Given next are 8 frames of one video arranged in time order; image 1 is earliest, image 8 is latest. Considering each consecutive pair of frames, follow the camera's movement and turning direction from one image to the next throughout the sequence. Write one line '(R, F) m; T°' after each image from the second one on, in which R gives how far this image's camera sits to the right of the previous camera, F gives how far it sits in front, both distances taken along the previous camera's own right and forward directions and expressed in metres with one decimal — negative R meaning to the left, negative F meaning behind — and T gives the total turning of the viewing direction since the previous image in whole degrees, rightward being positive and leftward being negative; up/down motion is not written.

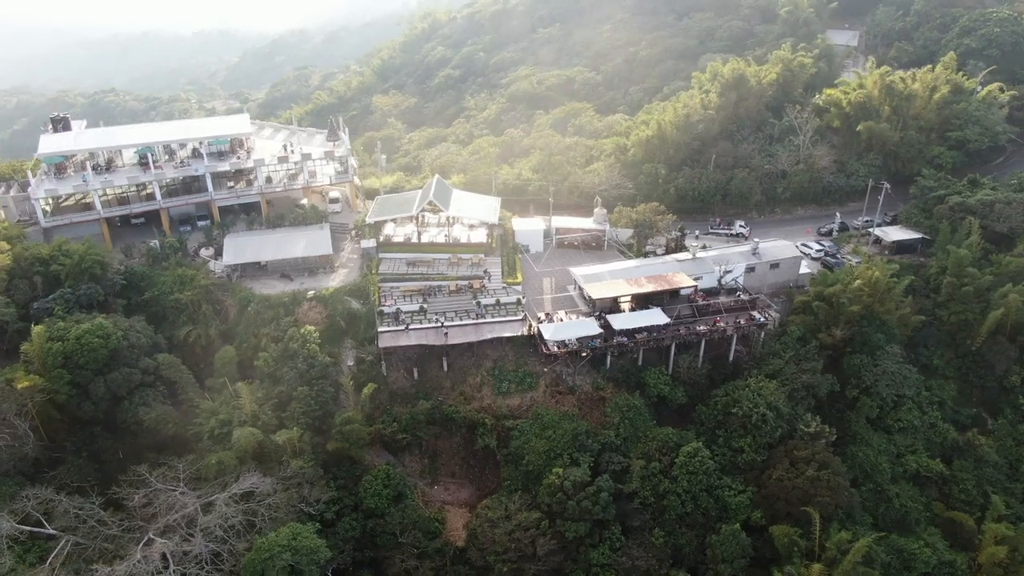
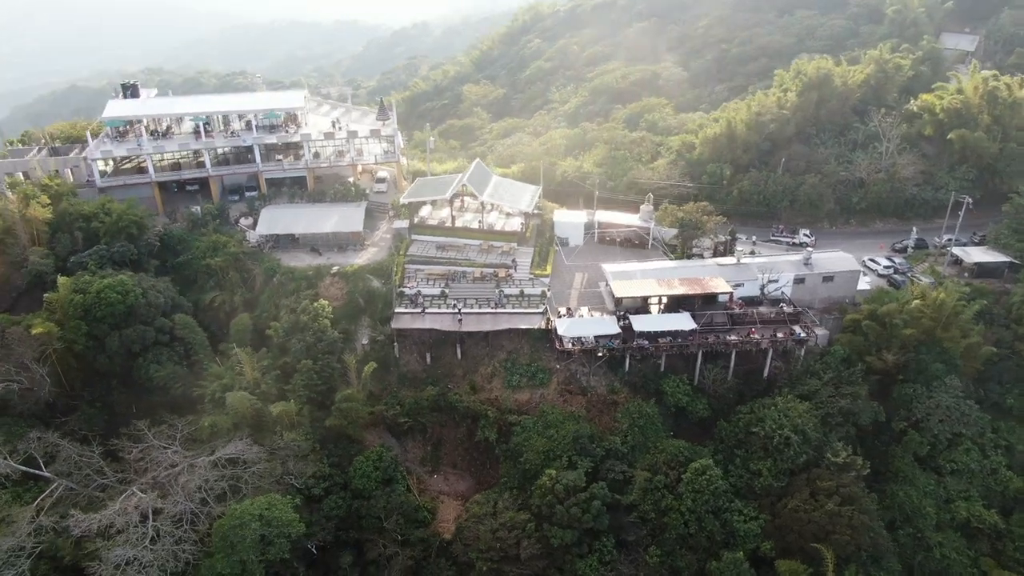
(+4.3, +1.8) m; -8°
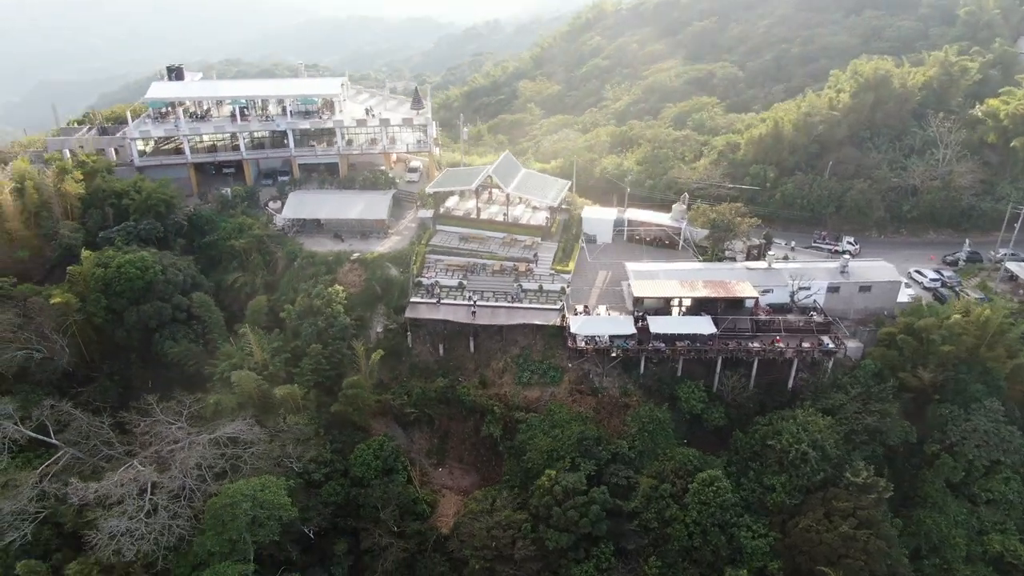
(+2.3, +0.9) m; -5°
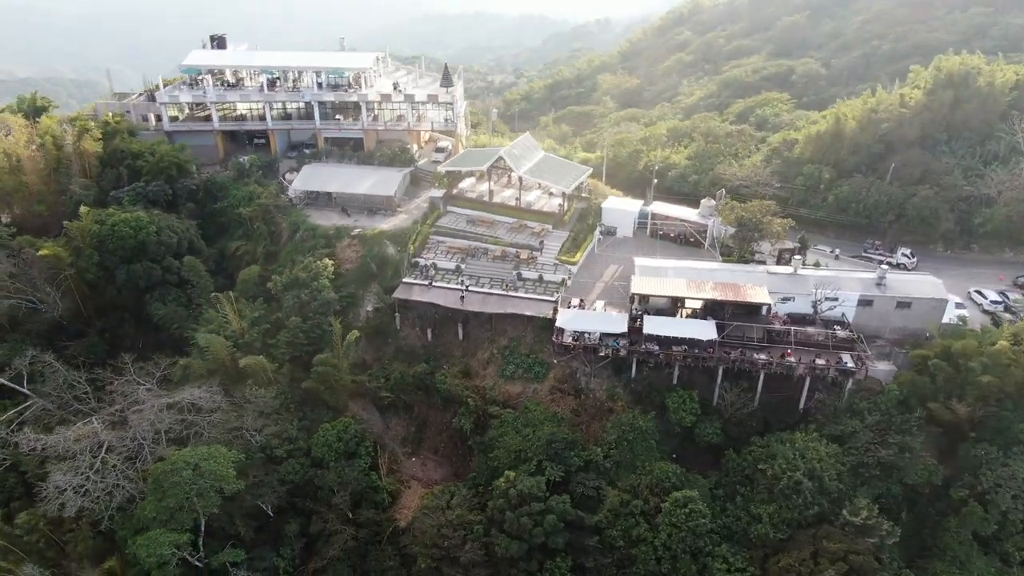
(+5.0, +2.7) m; -7°
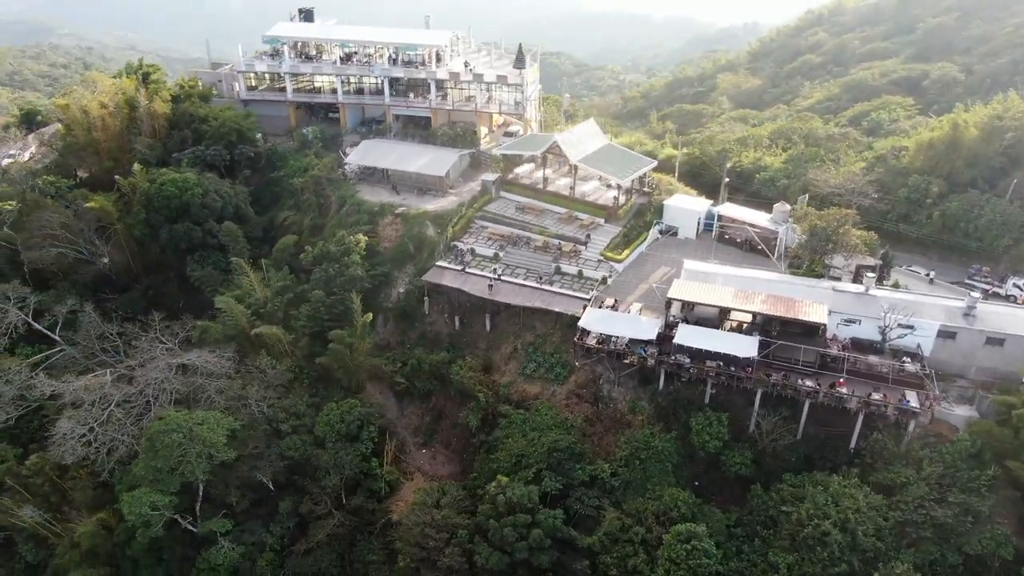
(+4.0, +2.7) m; -9°
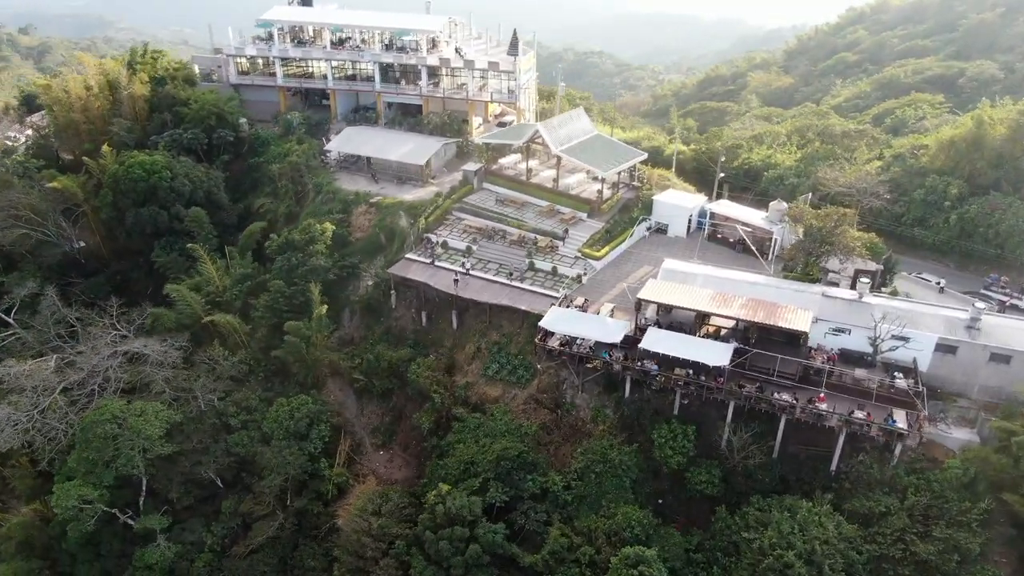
(+3.0, +2.1) m; -3°
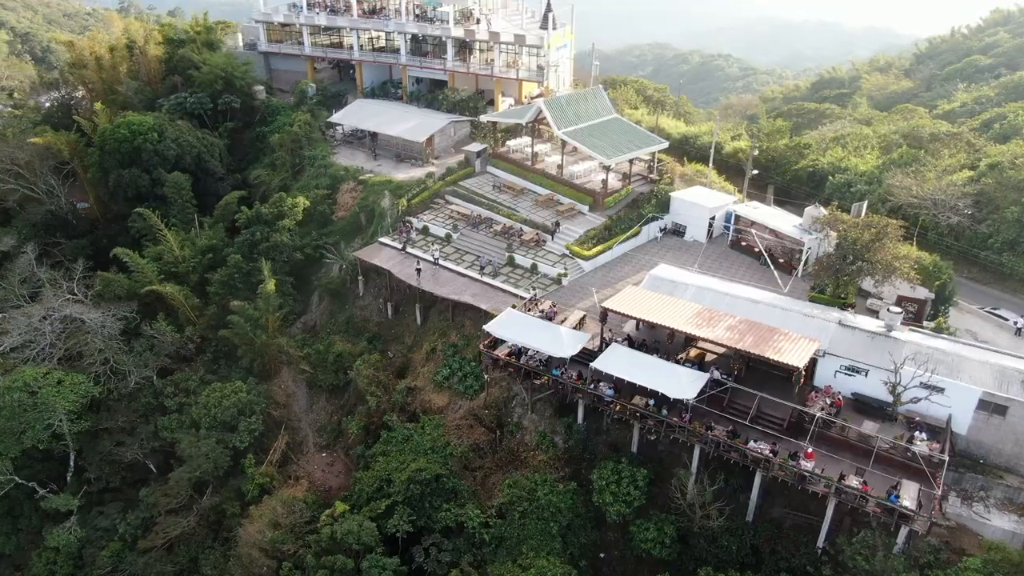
(+5.2, +4.5) m; -9°
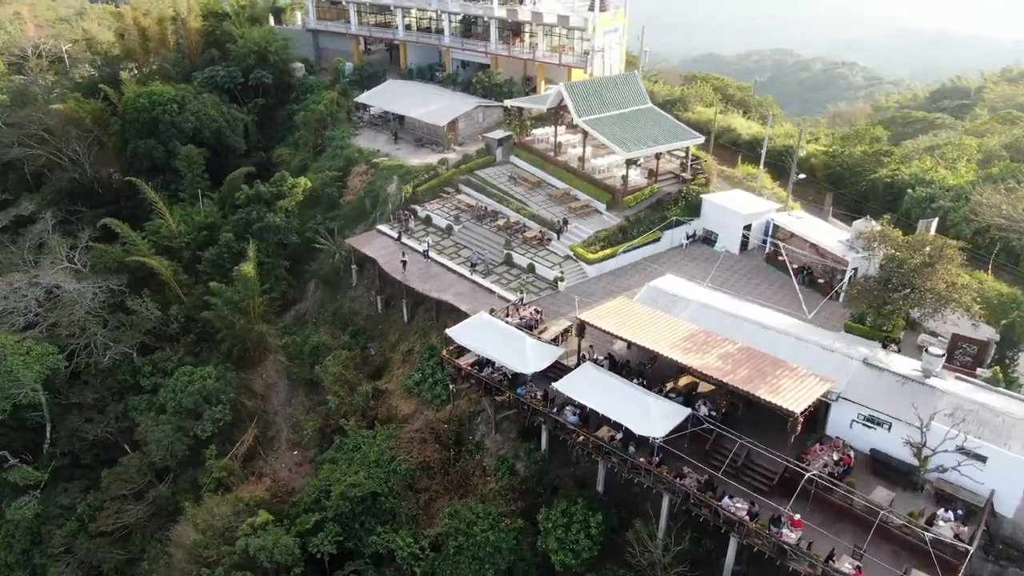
(+3.5, +3.1) m; -8°
